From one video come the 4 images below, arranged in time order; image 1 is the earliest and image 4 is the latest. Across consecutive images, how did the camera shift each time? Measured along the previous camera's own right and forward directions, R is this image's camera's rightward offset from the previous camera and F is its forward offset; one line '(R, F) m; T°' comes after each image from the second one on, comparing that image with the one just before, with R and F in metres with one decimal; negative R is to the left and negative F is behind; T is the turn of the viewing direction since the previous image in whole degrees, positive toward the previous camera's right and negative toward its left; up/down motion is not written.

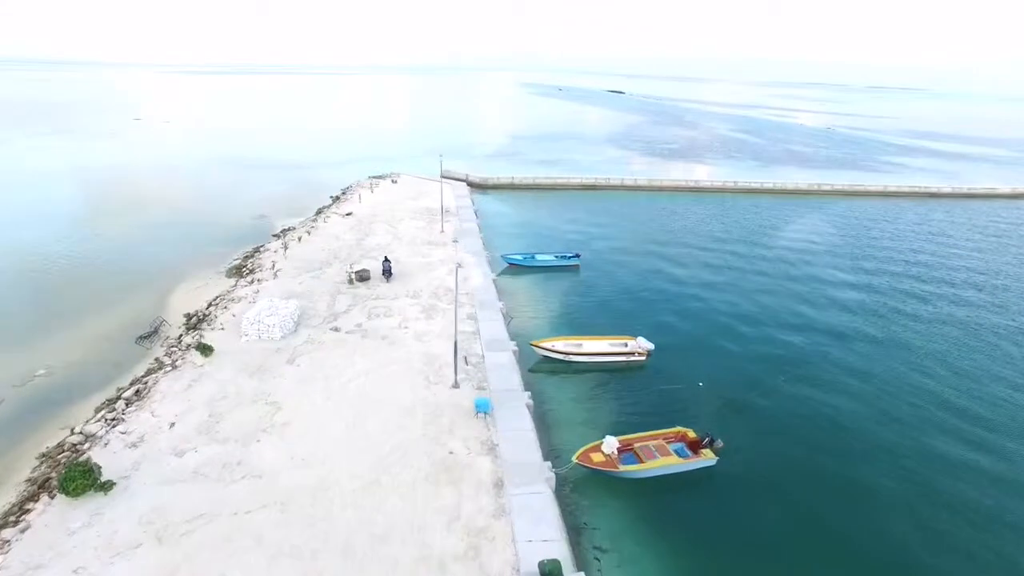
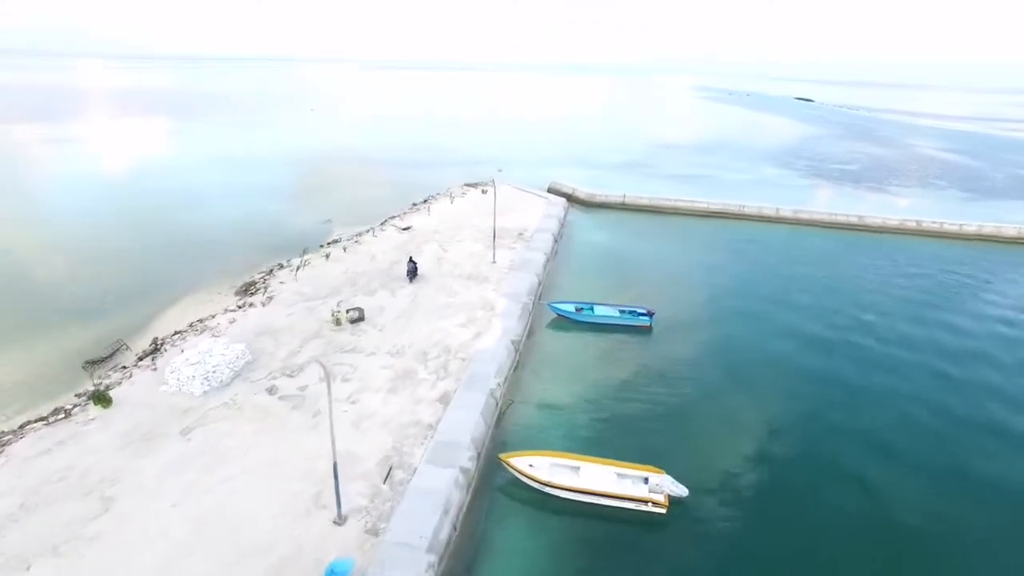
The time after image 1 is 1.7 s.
(+3.9, +5.8) m; -16°
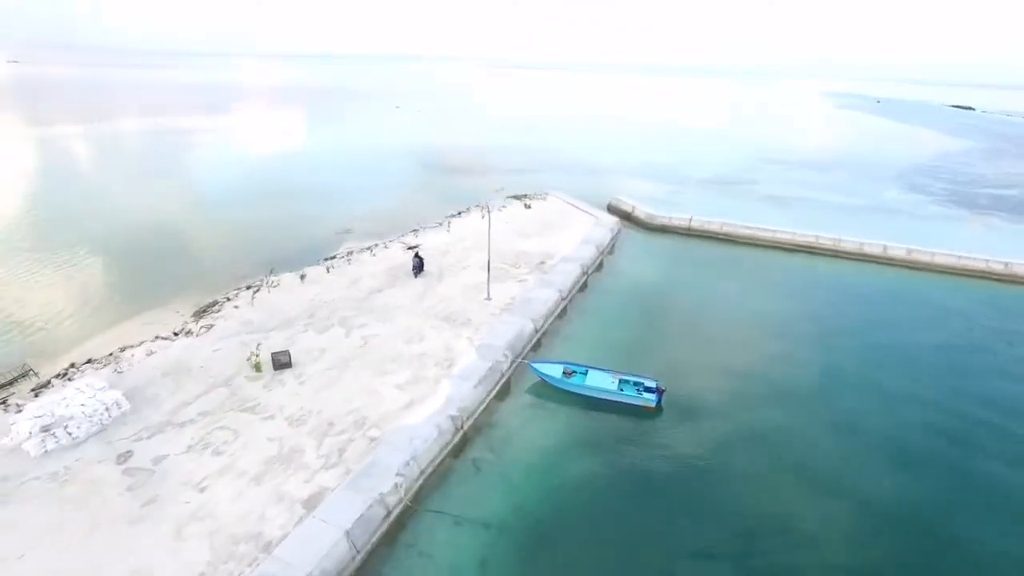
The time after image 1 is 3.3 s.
(+3.9, +4.4) m; -11°
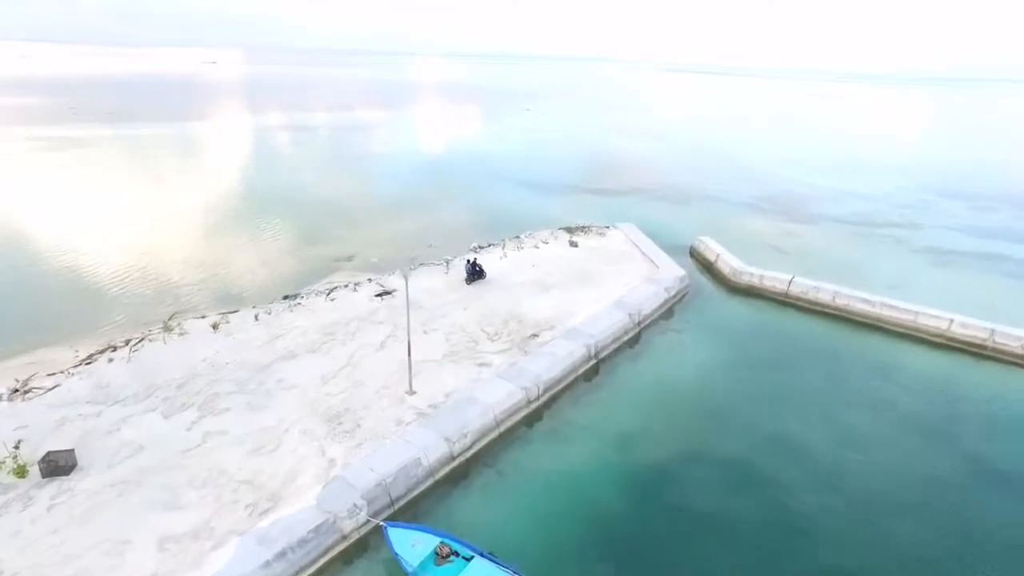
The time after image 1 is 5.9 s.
(+5.2, +6.8) m; -15°
